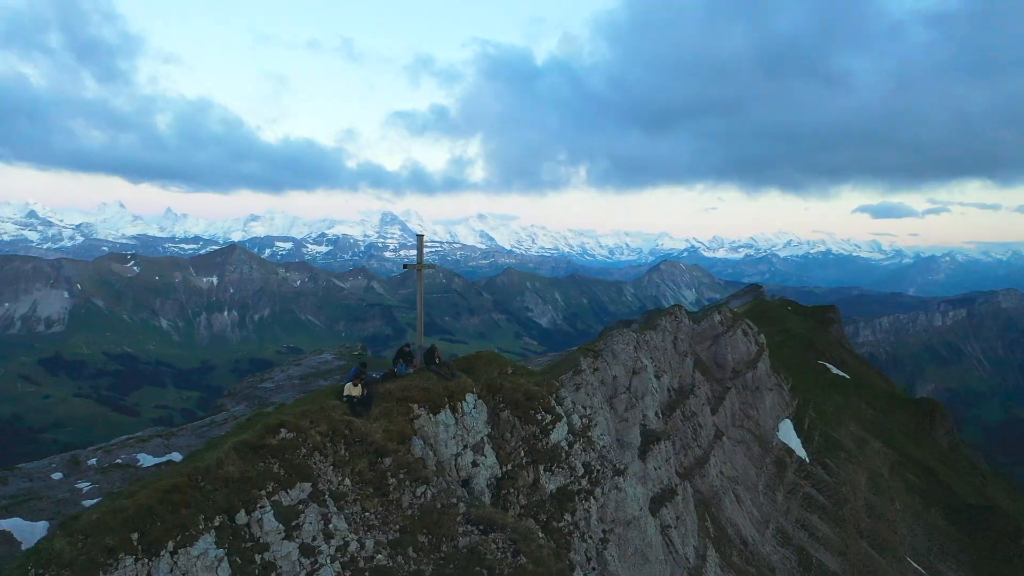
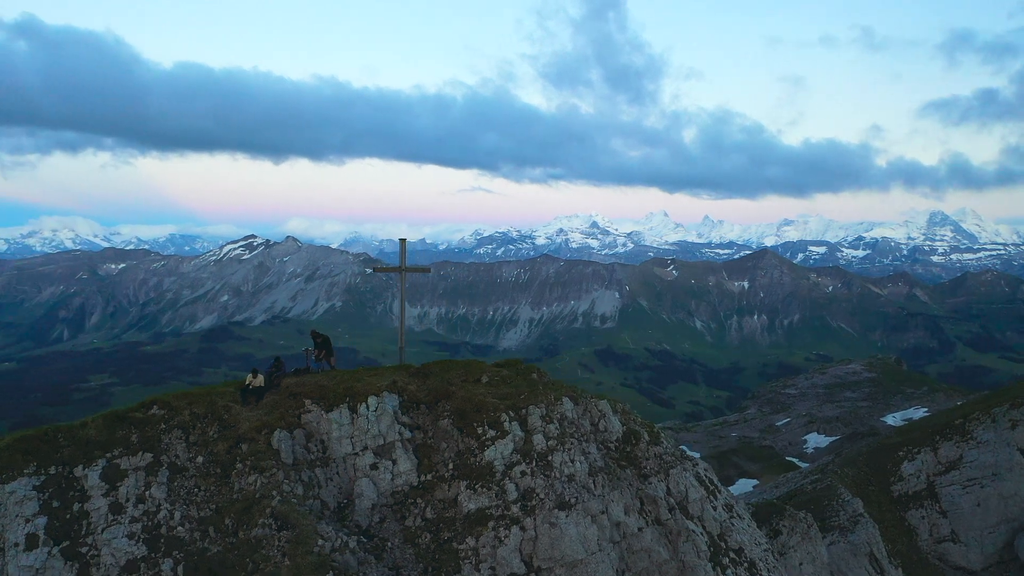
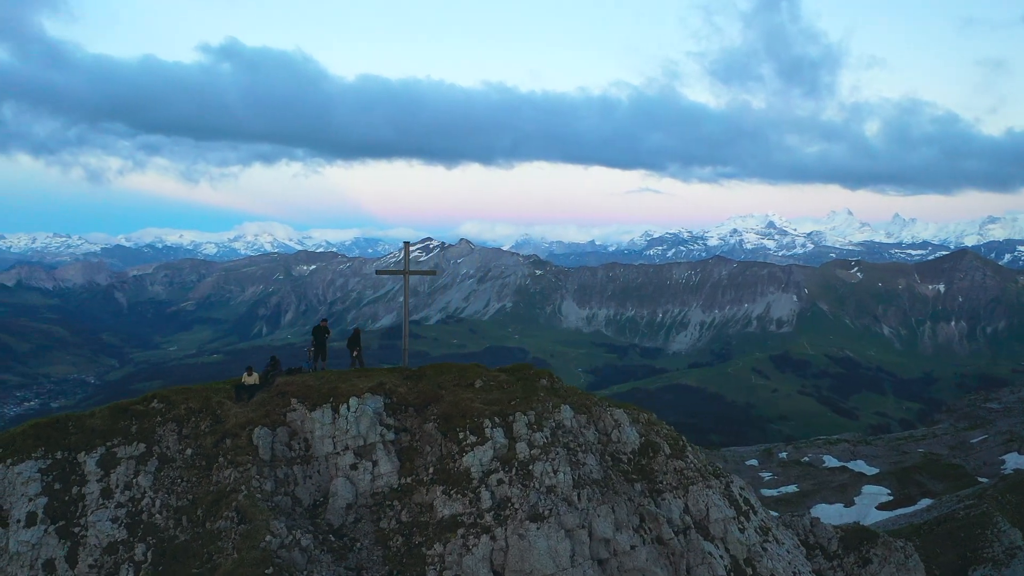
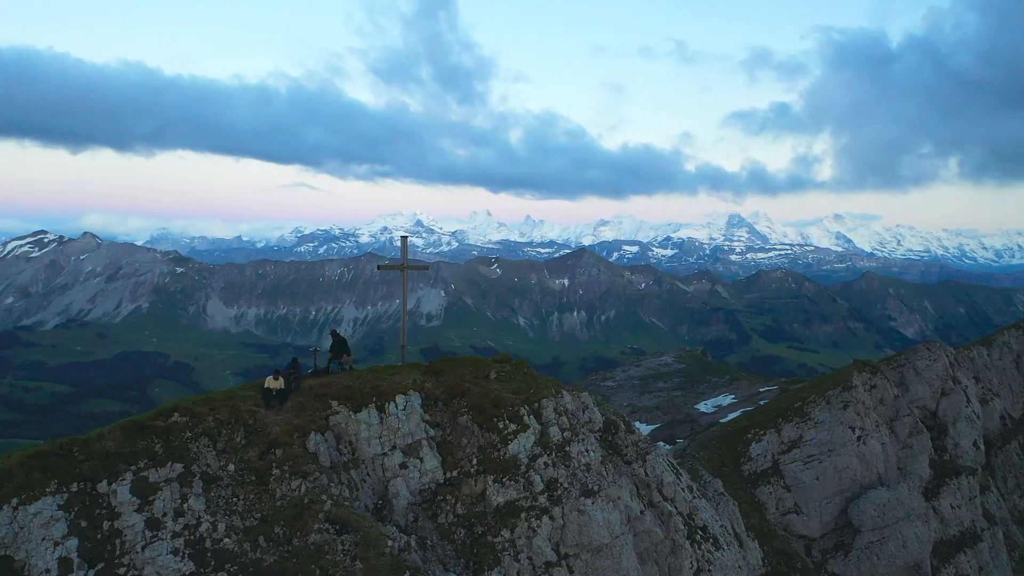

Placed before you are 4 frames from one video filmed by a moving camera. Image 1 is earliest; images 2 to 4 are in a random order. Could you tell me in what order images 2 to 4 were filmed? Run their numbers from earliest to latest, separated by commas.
4, 2, 3
